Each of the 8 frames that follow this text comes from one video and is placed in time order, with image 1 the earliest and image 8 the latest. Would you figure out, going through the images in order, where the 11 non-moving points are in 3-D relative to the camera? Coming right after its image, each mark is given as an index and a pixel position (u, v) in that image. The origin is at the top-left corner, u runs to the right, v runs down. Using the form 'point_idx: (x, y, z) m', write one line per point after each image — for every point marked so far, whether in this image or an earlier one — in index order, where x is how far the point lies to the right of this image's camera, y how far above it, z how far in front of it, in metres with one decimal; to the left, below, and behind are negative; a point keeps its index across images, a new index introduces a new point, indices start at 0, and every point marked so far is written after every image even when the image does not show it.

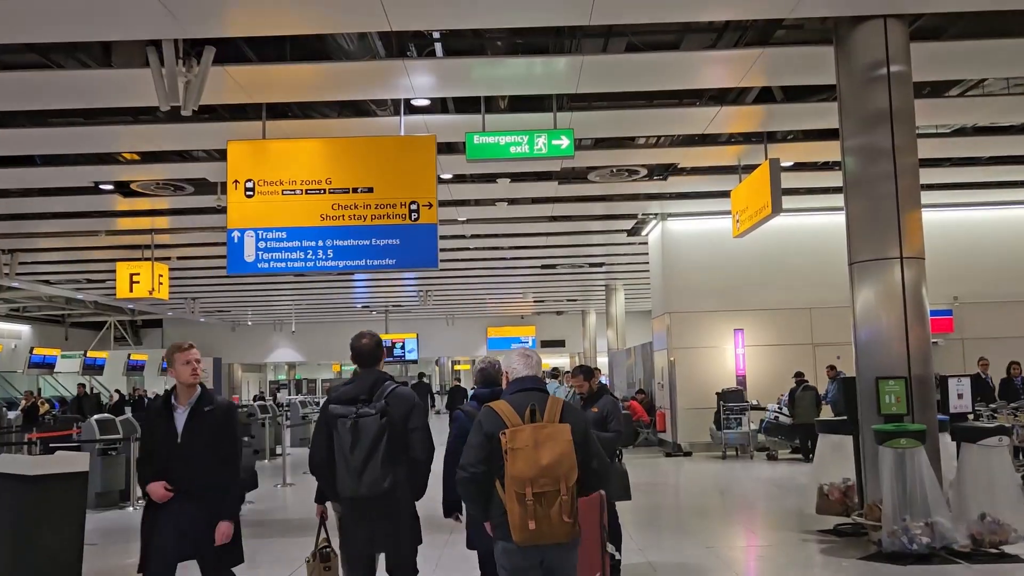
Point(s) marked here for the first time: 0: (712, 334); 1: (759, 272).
0: (+3.0, -0.7, +12.6) m
1: (+3.7, +0.2, +12.7) m
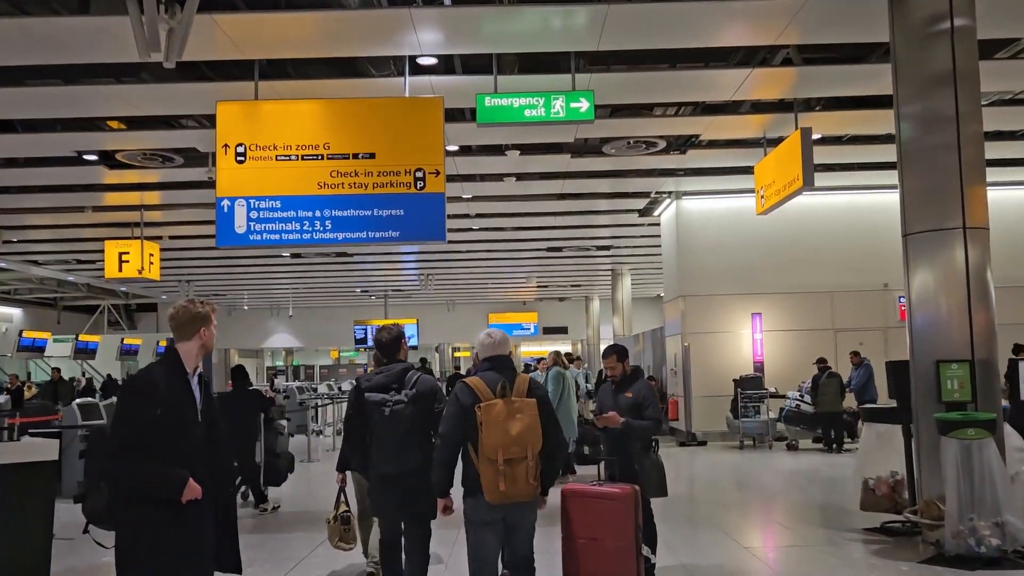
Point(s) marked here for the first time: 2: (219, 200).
0: (+3.1, -0.4, +12.0) m
1: (+3.8, +0.5, +12.1) m
2: (-2.3, +0.7, +6.6) m
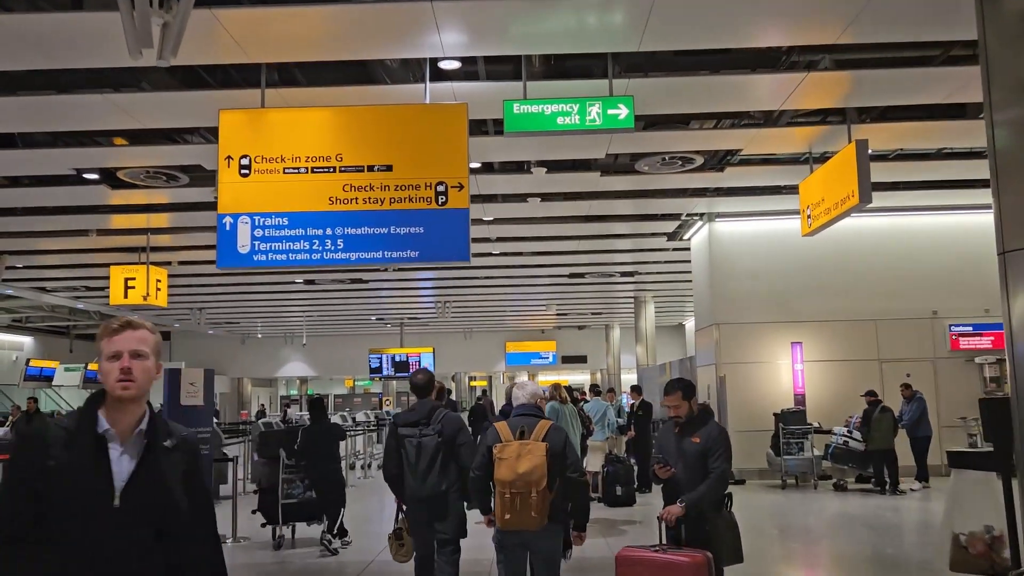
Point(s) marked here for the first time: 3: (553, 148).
0: (+3.4, -0.8, +11.3) m
1: (+4.1, +0.1, +11.4) m
2: (-2.1, +0.5, +6.0) m
3: (+0.4, +1.4, +8.3) m
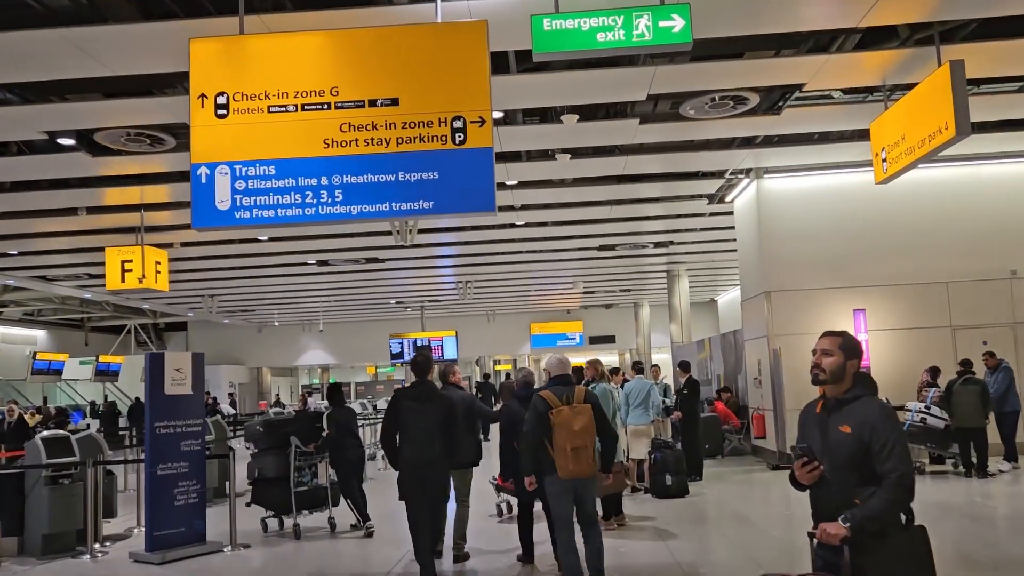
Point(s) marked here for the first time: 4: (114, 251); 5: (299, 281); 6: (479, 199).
0: (+3.7, -0.4, +10.2) m
1: (+4.5, +0.6, +10.2) m
2: (-1.9, +0.7, +5.0) m
3: (+0.6, +1.7, +7.2) m
4: (-5.5, +0.5, +11.7) m
5: (-4.8, +0.2, +18.9) m
6: (-0.2, +0.5, +4.9) m
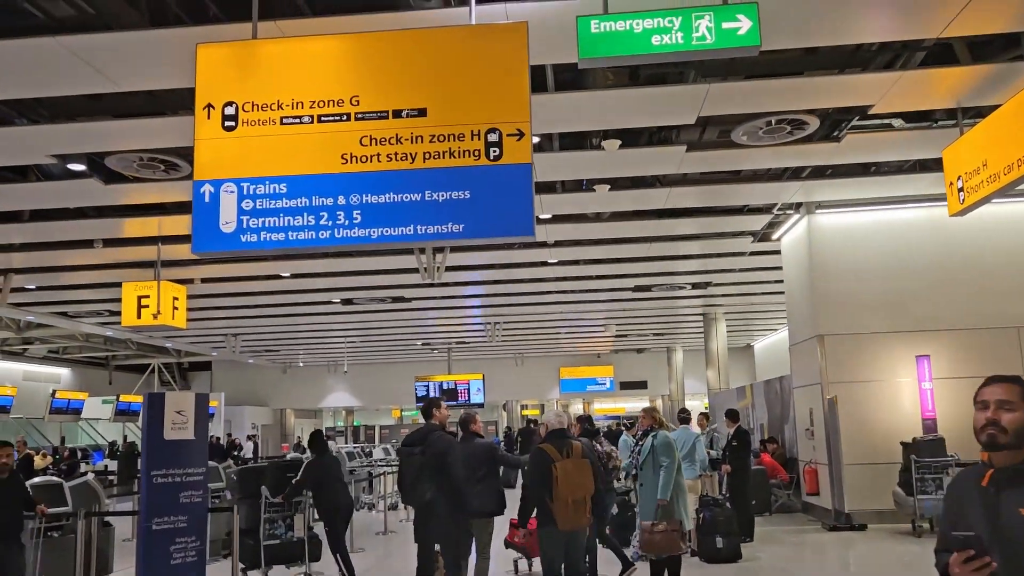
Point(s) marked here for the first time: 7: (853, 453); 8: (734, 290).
0: (+4.1, -0.8, +9.4) m
1: (+4.9, +0.1, +9.4) m
2: (-1.7, +0.6, +4.5) m
3: (+0.9, +1.4, +6.6) m
4: (-5.1, 0.0, +11.2) m
5: (-4.1, -0.7, +18.4) m
6: (0.0, +0.3, +4.3) m
7: (+3.7, -1.8, +9.2) m
8: (+4.3, 0.0, +16.4) m
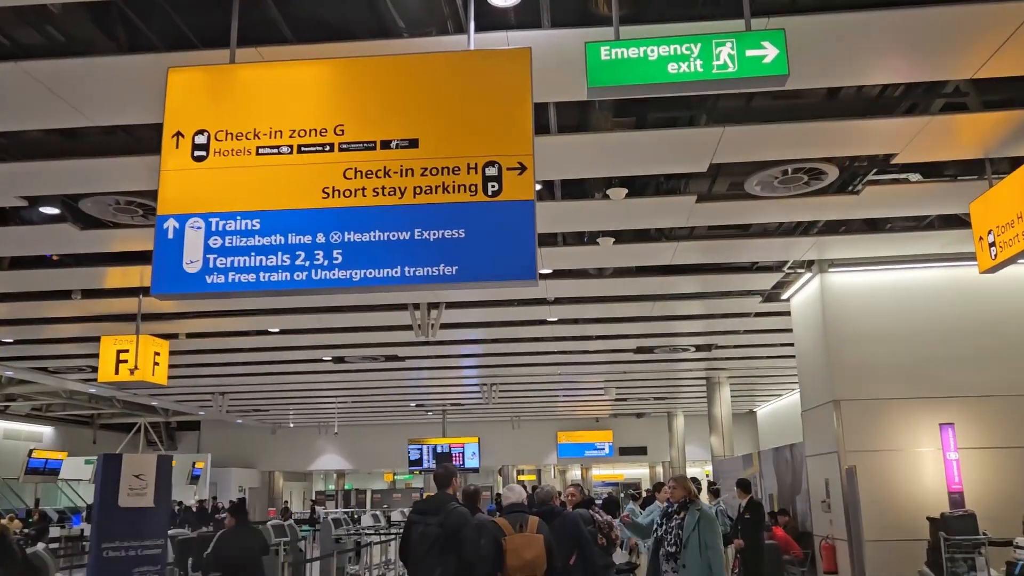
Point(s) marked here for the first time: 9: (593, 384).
0: (+4.1, -1.5, +8.8) m
1: (+4.8, -0.6, +8.9) m
2: (-1.7, +0.3, +4.0) m
3: (+0.9, +1.0, +6.2) m
4: (-5.1, -0.7, +10.7) m
5: (-4.2, -1.9, +17.8) m
6: (0.0, +0.1, +3.8) m
7: (+3.7, -2.4, +8.5) m
8: (+4.3, -1.2, +15.9) m
9: (+1.9, -2.2, +19.7) m
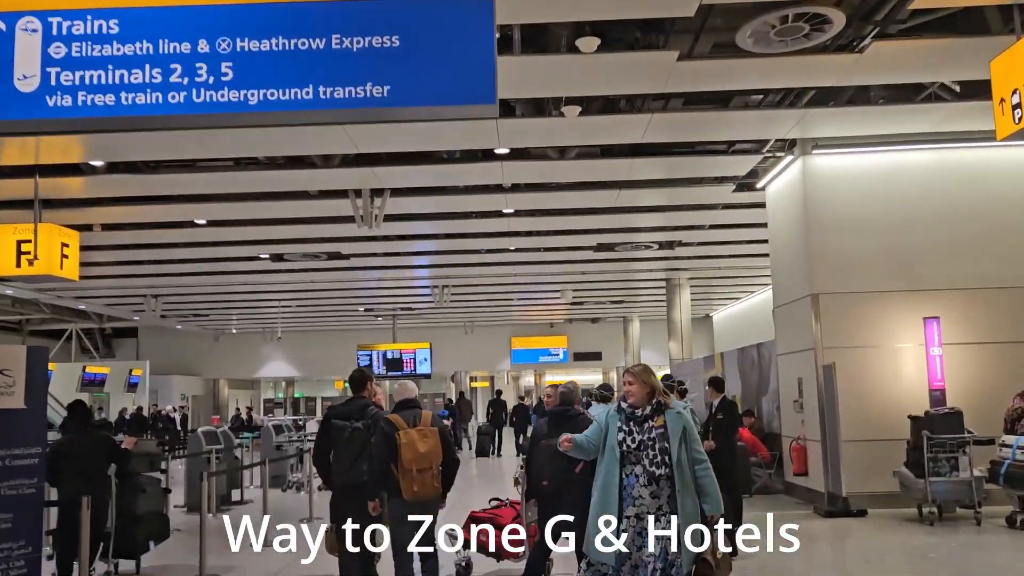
0: (+3.6, -0.4, +8.2) m
1: (+4.4, +0.6, +8.3) m
2: (-1.8, +0.9, +2.9) m
3: (+0.6, +1.8, +5.2) m
4: (-5.6, +0.7, +9.5) m
5: (-5.1, +0.1, +16.7) m
6: (-0.1, +0.7, +2.8) m
7: (+3.2, -1.3, +8.0) m
8: (+3.4, +0.7, +15.2) m
9: (+0.9, +0.1, +18.9) m
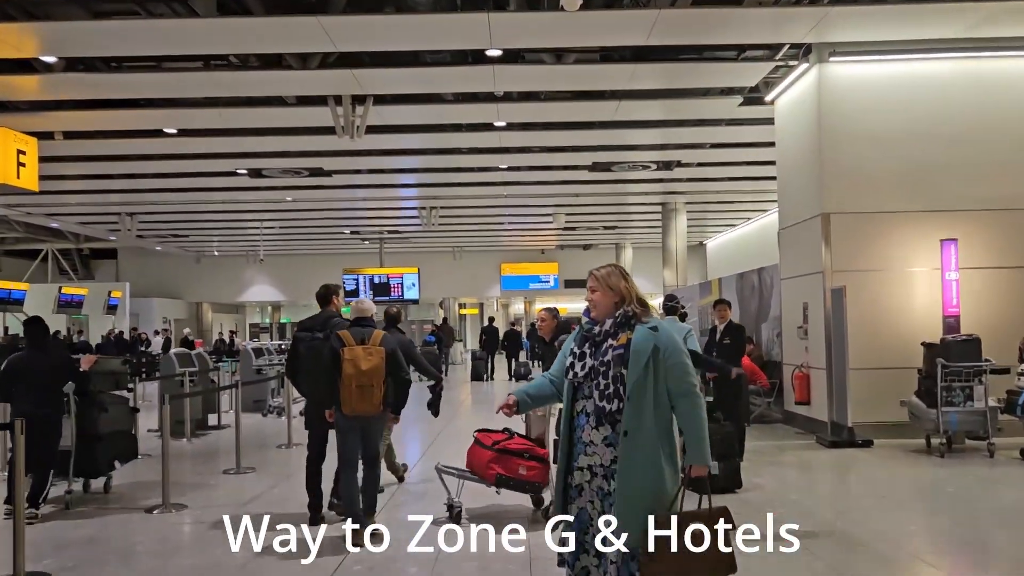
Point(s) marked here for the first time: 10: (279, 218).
0: (+3.5, +0.4, +7.7) m
1: (+4.3, +1.3, +7.7) m
2: (-1.8, +1.3, +2.3) m
3: (+0.6, +2.3, +4.5) m
4: (-5.7, +1.6, +8.8) m
5: (-5.3, +1.7, +16.1) m
6: (-0.2, +1.0, +2.2) m
7: (+3.1, -0.6, +7.6) m
8: (+3.3, +2.0, +14.6) m
9: (+0.6, +1.7, +18.3) m
10: (-5.1, +1.5, +18.8) m
